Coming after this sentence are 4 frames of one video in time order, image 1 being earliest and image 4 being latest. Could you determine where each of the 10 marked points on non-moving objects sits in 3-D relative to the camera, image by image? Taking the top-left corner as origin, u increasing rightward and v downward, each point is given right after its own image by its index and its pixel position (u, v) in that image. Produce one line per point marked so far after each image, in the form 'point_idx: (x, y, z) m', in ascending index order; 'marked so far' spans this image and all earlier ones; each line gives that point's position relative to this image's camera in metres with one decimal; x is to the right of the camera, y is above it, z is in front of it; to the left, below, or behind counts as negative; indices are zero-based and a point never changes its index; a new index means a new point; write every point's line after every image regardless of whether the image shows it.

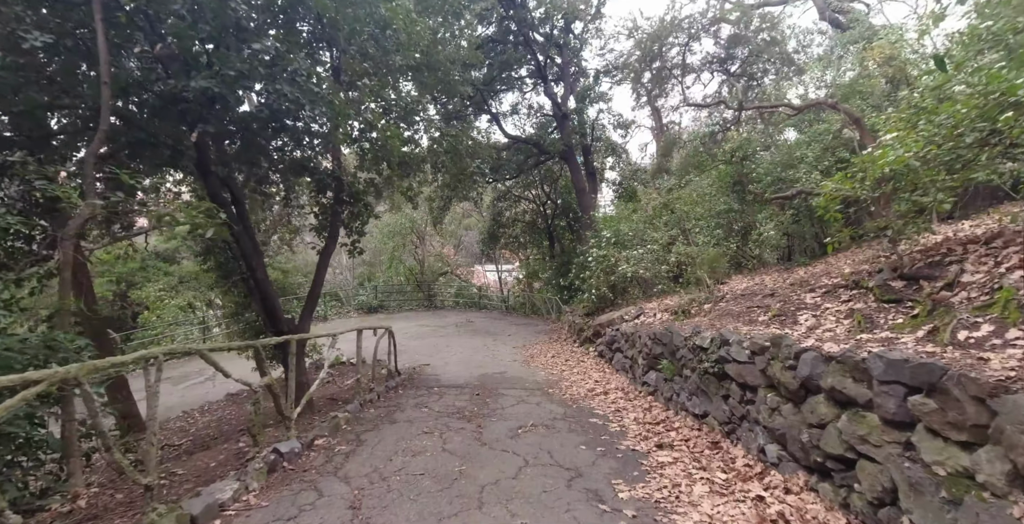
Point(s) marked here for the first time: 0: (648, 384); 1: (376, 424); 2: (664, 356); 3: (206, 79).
0: (+1.7, -1.5, +6.5) m
1: (-1.4, -1.6, +5.2) m
2: (+1.8, -1.1, +6.1) m
3: (-2.8, +1.7, +4.8) m
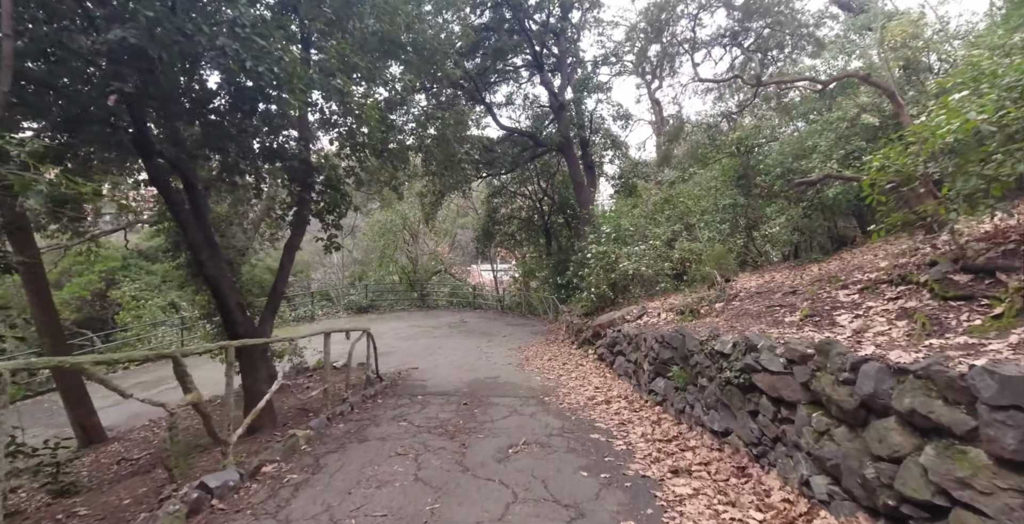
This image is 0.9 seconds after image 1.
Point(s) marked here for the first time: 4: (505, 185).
0: (+1.6, -1.5, +5.8) m
1: (-1.5, -1.6, +4.4) m
2: (+1.7, -1.0, +5.4) m
3: (-2.9, +1.8, +4.0) m
4: (-0.3, +2.8, +18.7) m
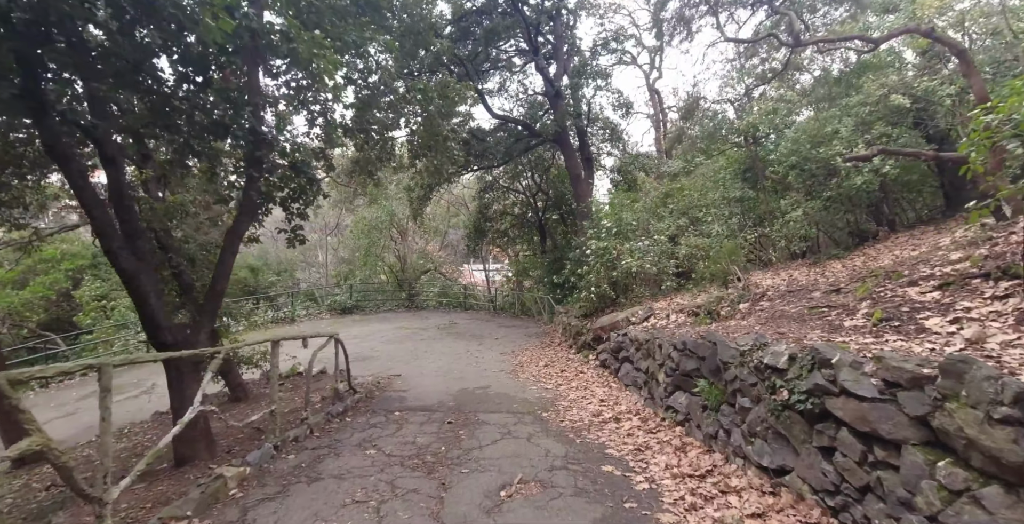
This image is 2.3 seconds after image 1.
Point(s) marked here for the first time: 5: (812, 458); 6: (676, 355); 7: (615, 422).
0: (+1.5, -1.4, +4.8) m
1: (-1.5, -1.5, +3.5) m
2: (+1.6, -1.0, +4.5) m
3: (-3.0, +1.8, +3.0) m
4: (-0.5, +2.9, +17.8) m
5: (+1.7, -1.1, +2.9) m
6: (+1.6, -0.9, +5.0) m
7: (+1.1, -1.6, +5.3) m
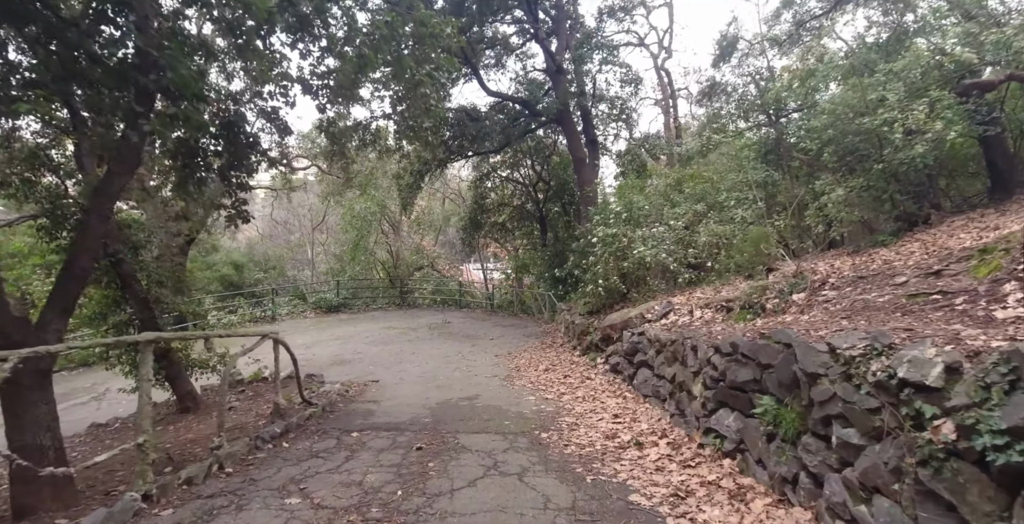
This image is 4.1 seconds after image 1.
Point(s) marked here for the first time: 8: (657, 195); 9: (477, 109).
0: (+1.4, -1.2, +3.5) m
1: (-1.6, -1.3, +2.2) m
2: (+1.5, -0.8, +3.2) m
3: (-3.1, +2.0, +1.8) m
4: (-0.6, +3.1, +16.5) m
5: (+1.6, -0.9, +1.6) m
6: (+1.5, -0.7, +3.7) m
7: (+1.0, -1.5, +4.0) m
8: (+3.1, +1.5, +11.1) m
9: (-0.9, +4.0, +13.6) m
